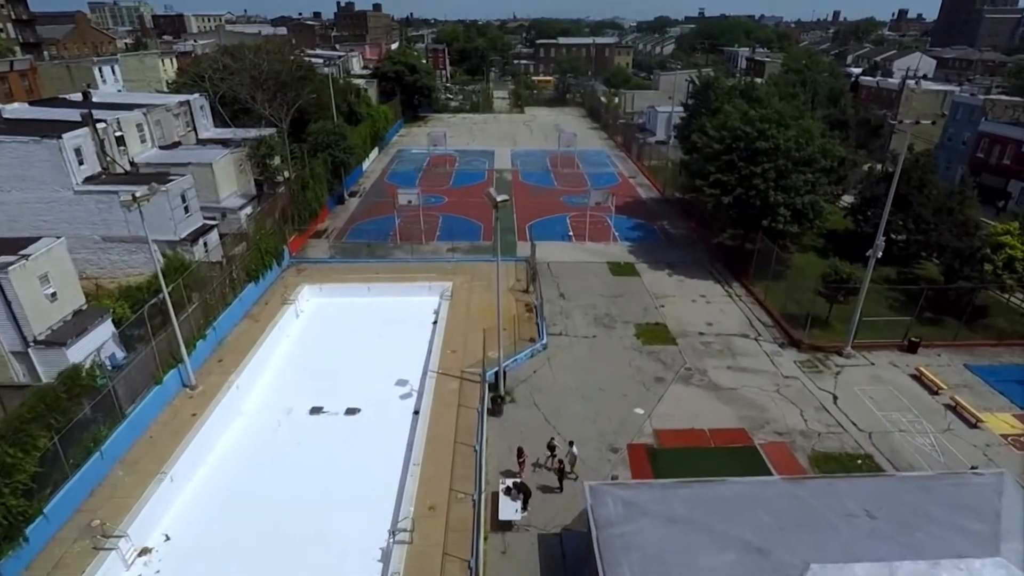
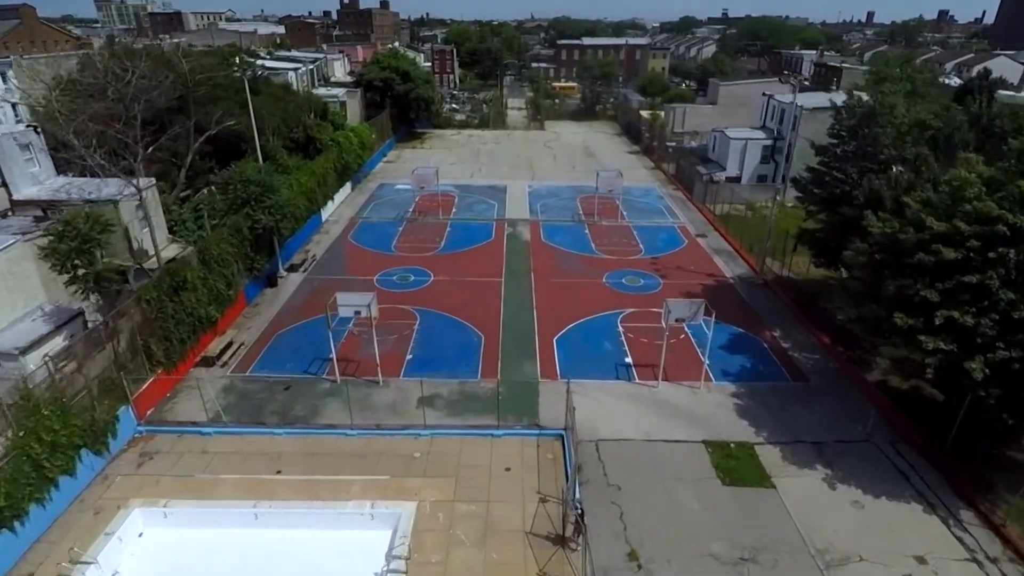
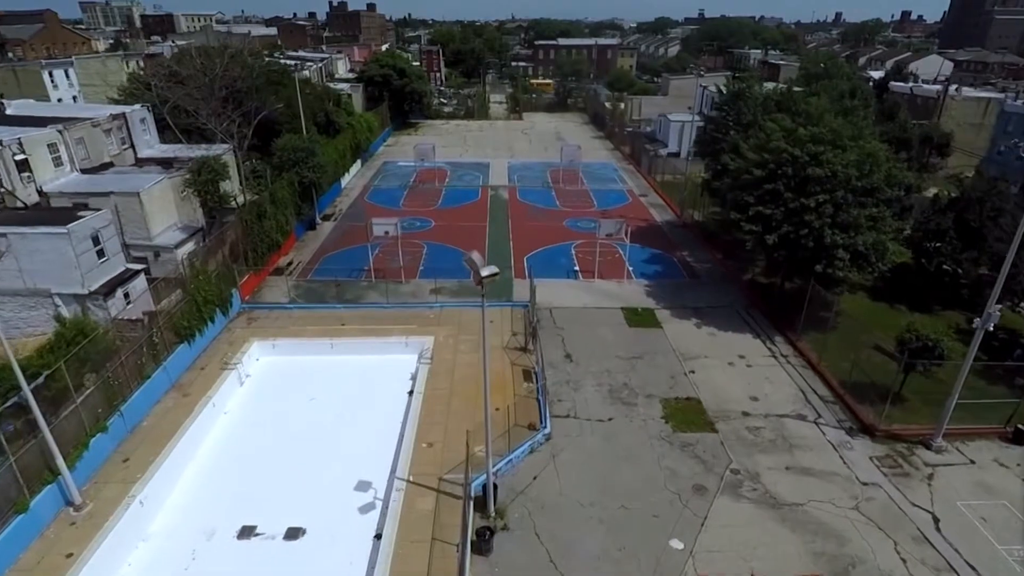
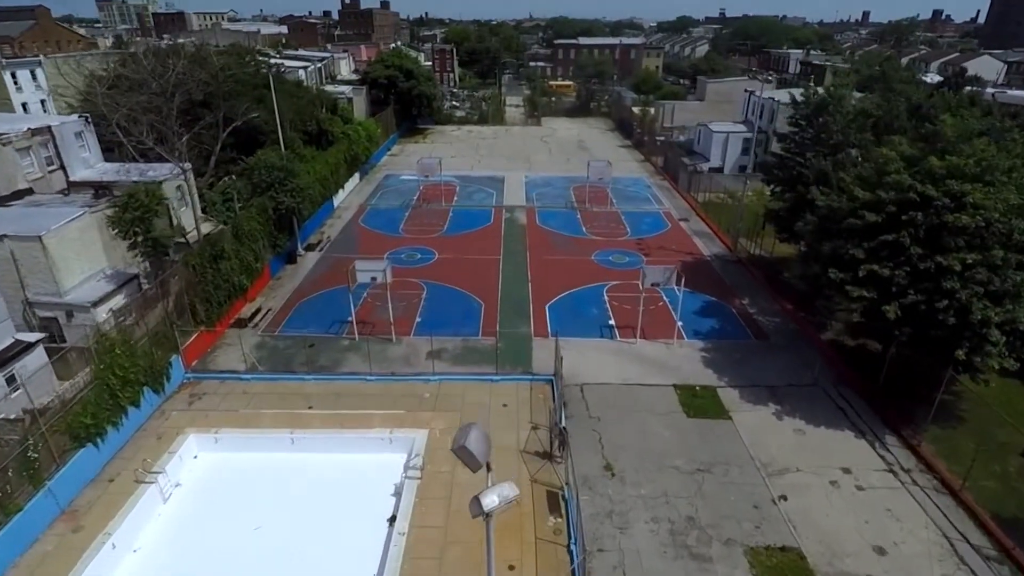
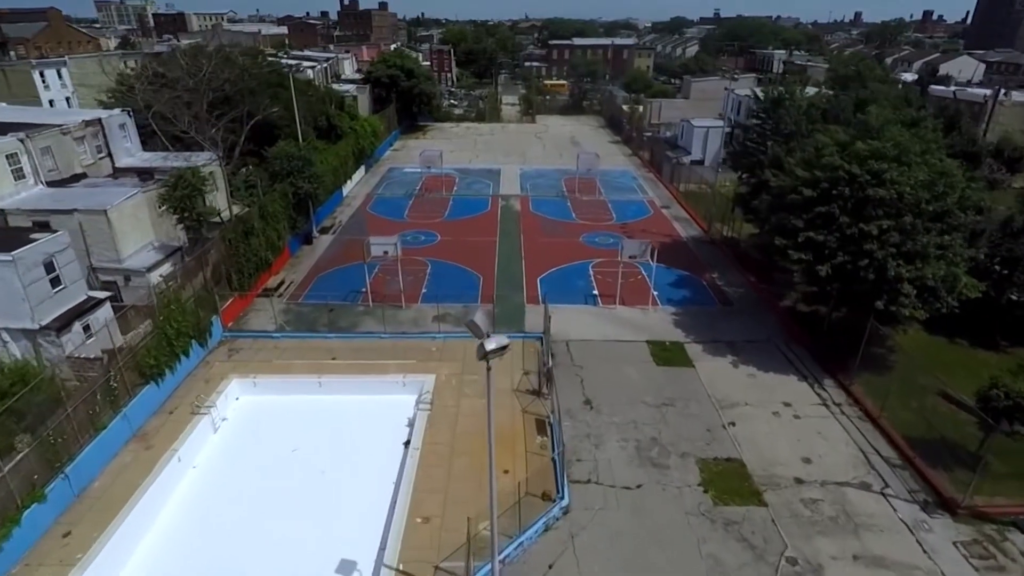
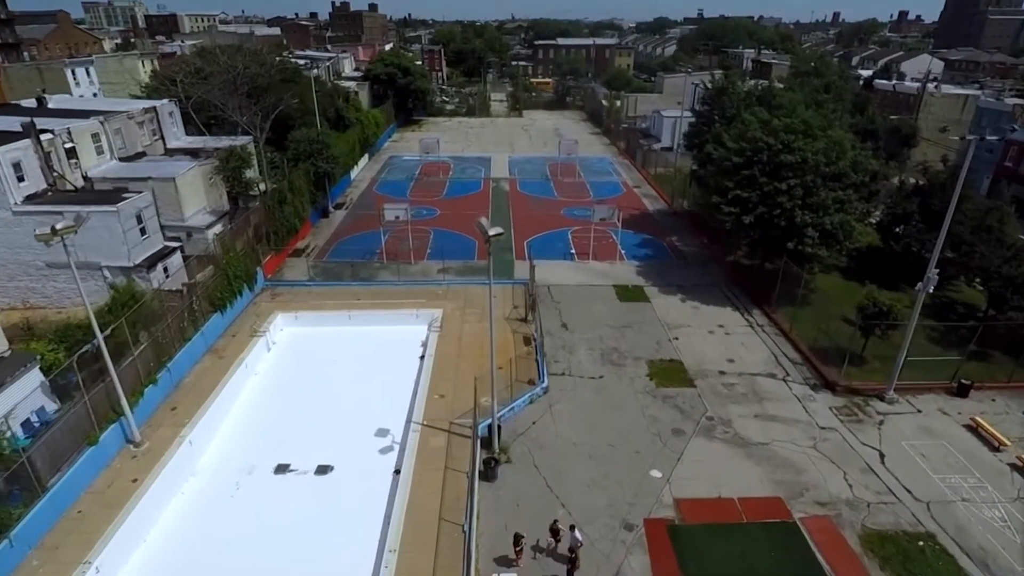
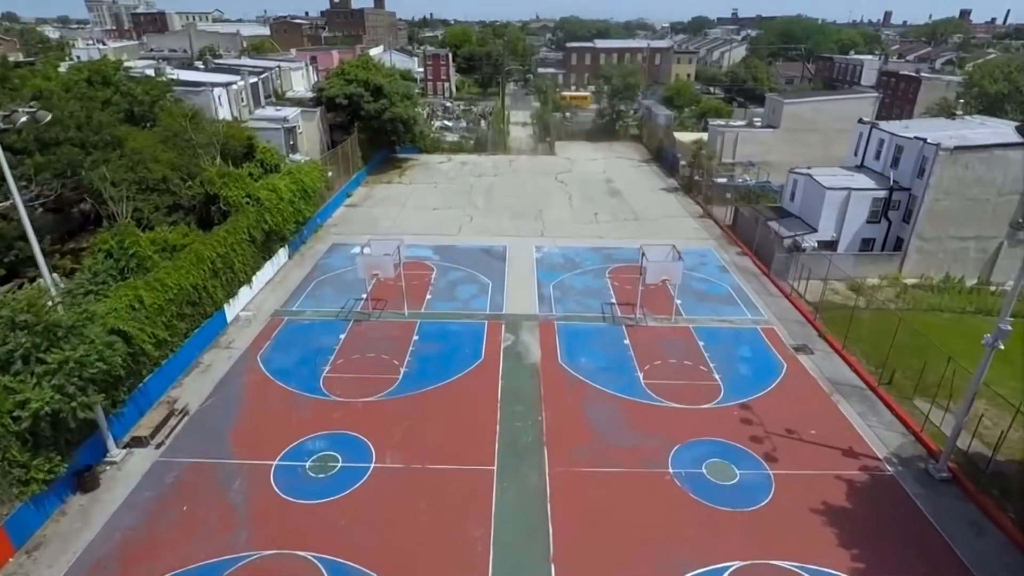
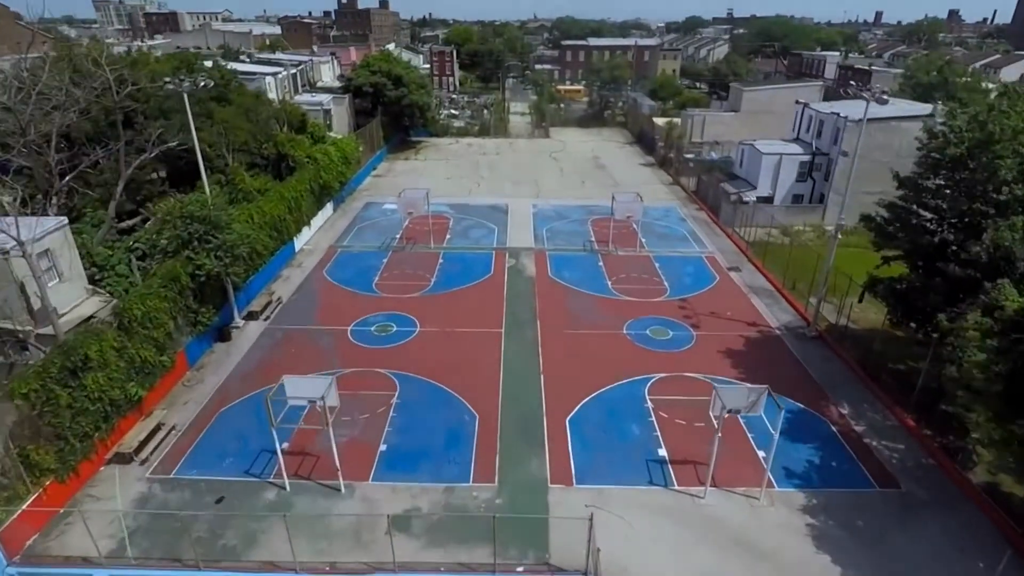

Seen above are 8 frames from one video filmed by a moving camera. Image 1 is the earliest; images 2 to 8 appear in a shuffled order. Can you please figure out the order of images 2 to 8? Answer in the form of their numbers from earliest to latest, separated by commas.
6, 3, 5, 4, 2, 8, 7
